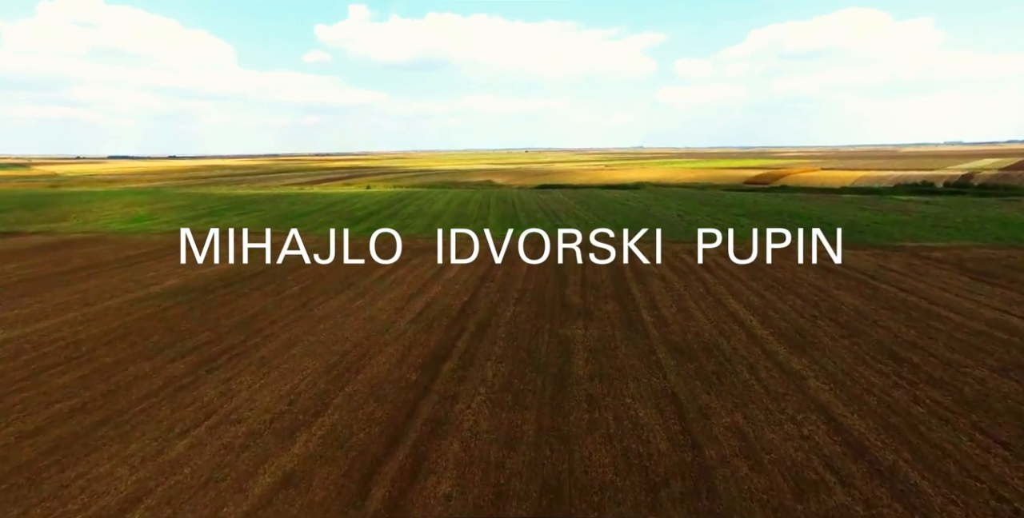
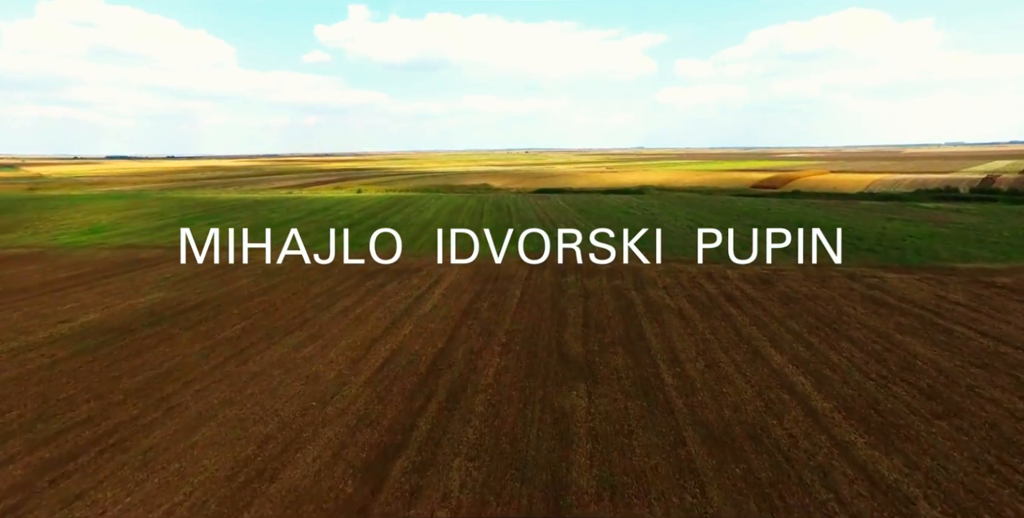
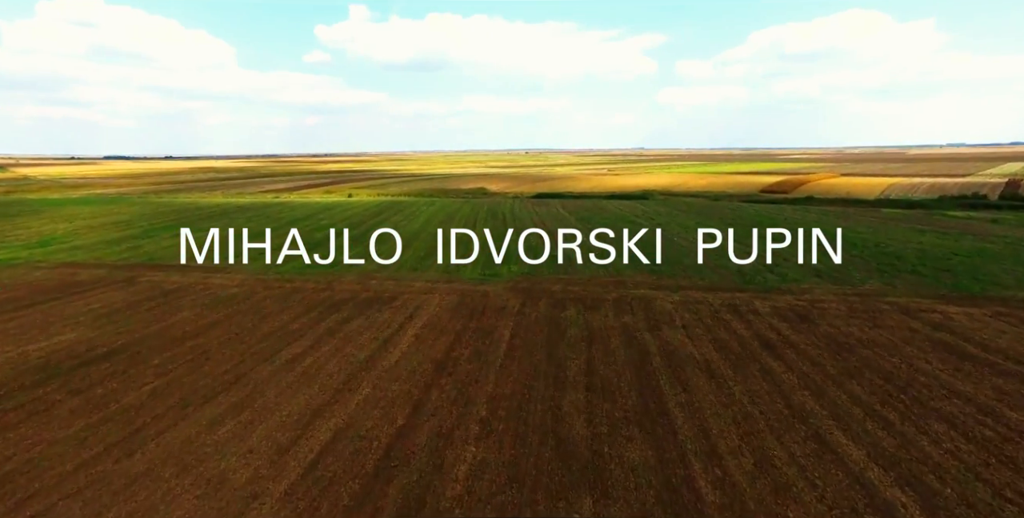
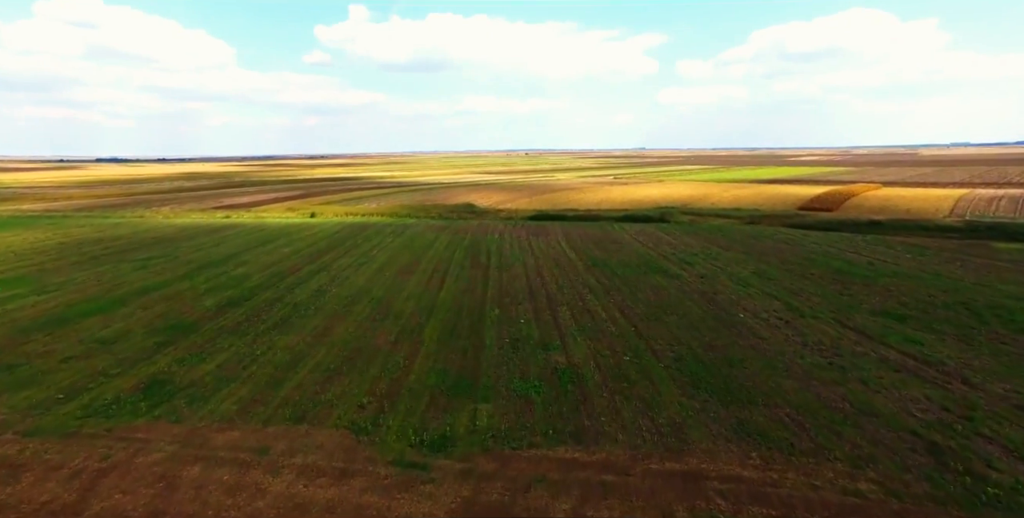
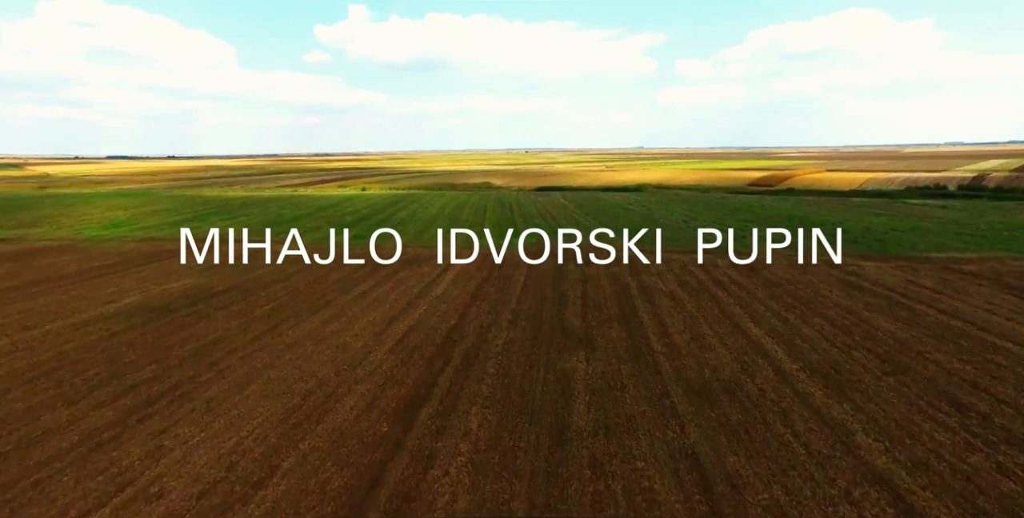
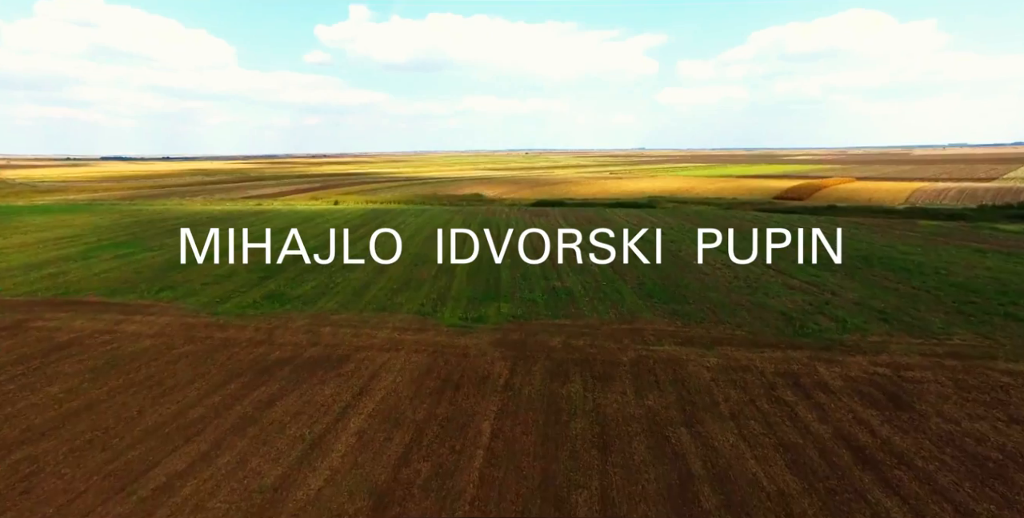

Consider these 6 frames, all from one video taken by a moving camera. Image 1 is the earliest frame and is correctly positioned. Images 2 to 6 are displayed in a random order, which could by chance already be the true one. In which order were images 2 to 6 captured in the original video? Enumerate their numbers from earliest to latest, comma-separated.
5, 2, 3, 6, 4
